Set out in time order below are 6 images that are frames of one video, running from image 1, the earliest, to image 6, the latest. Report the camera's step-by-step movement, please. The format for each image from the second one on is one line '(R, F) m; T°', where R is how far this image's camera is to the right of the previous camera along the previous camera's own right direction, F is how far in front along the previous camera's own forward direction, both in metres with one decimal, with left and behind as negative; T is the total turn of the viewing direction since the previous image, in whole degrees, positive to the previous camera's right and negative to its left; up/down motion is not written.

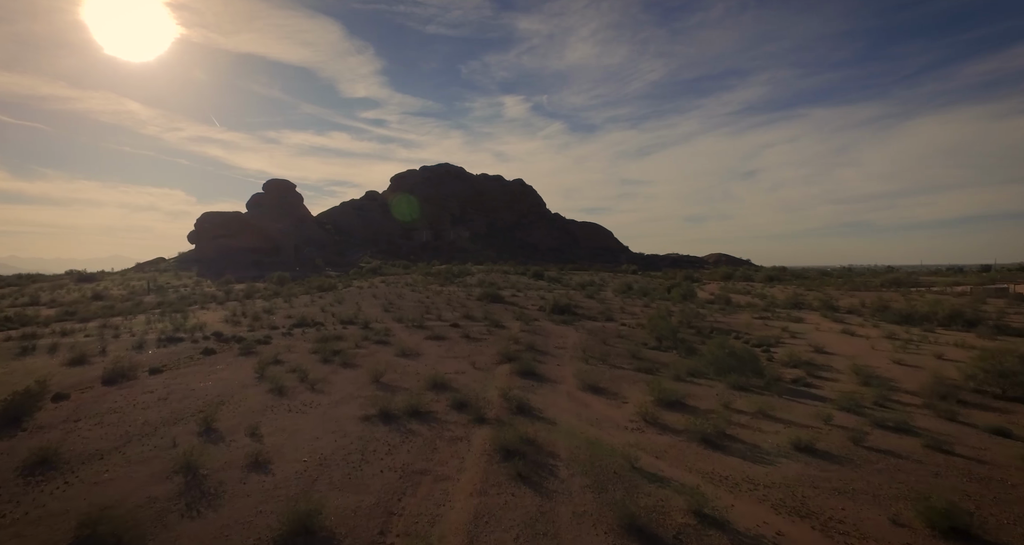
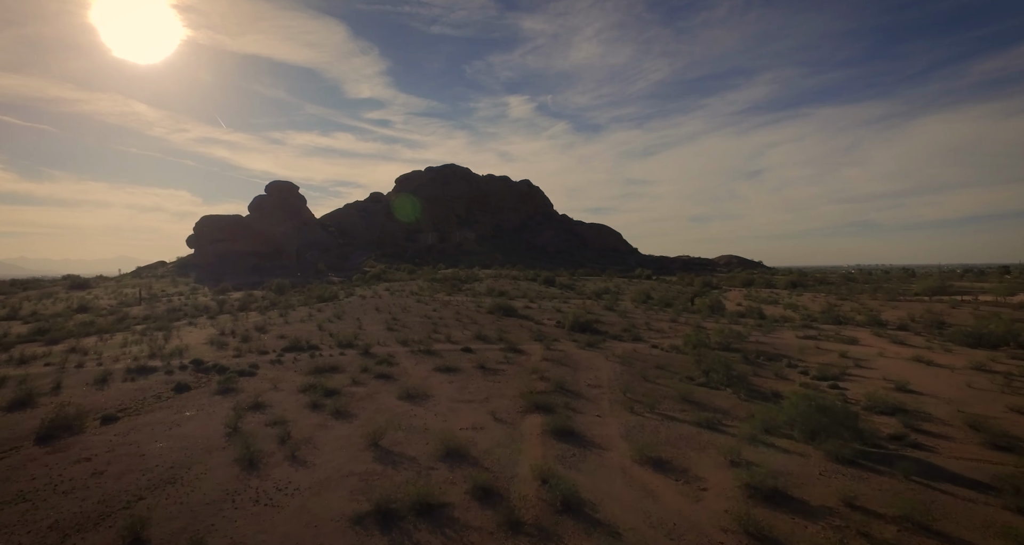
(-0.4, +2.0) m; -1°
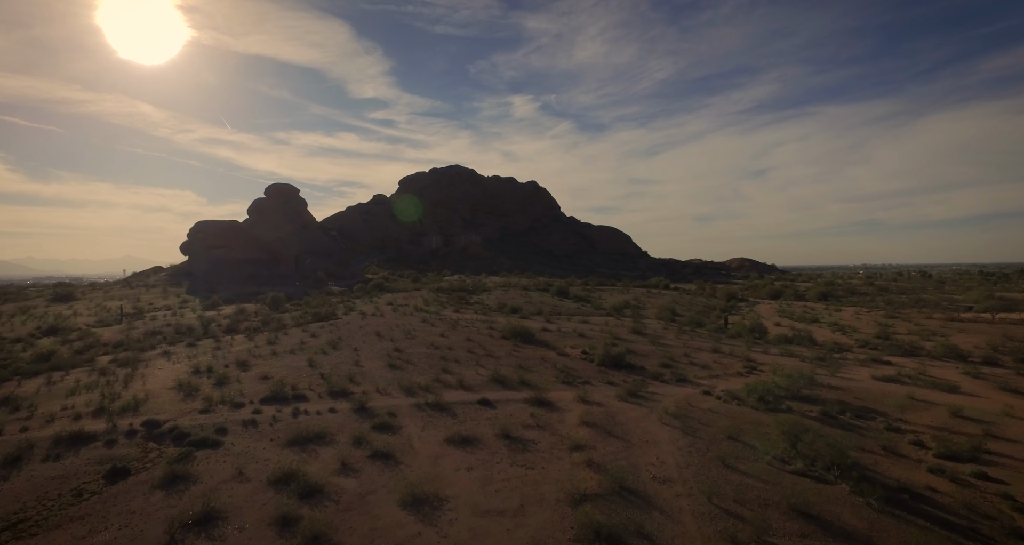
(-0.6, +2.8) m; 0°
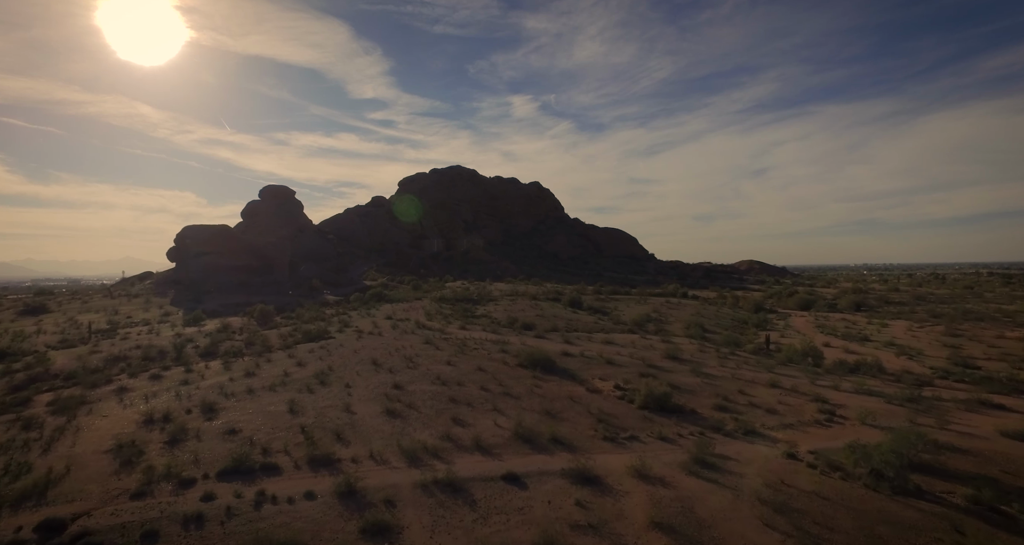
(-0.7, +3.1) m; 0°
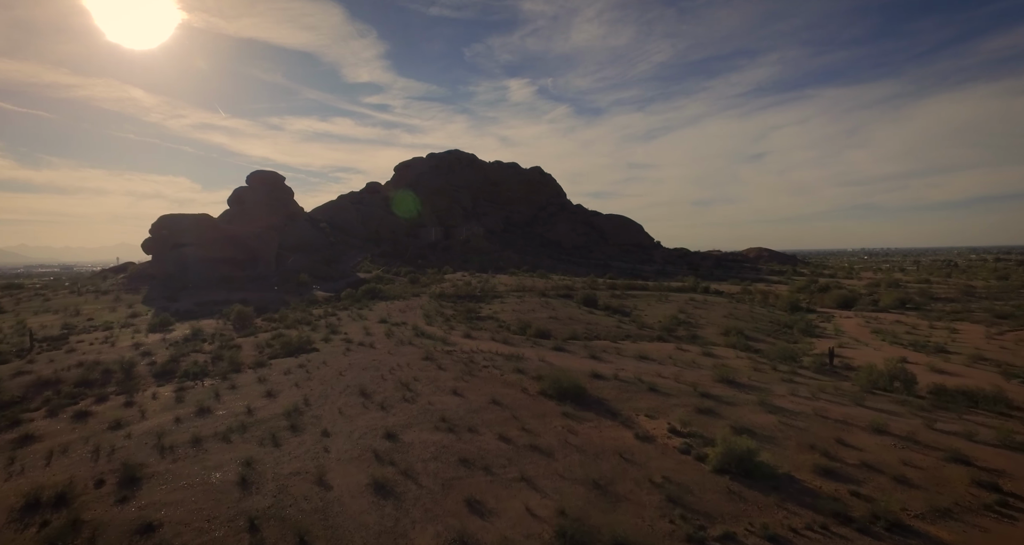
(-0.8, +4.0) m; 0°
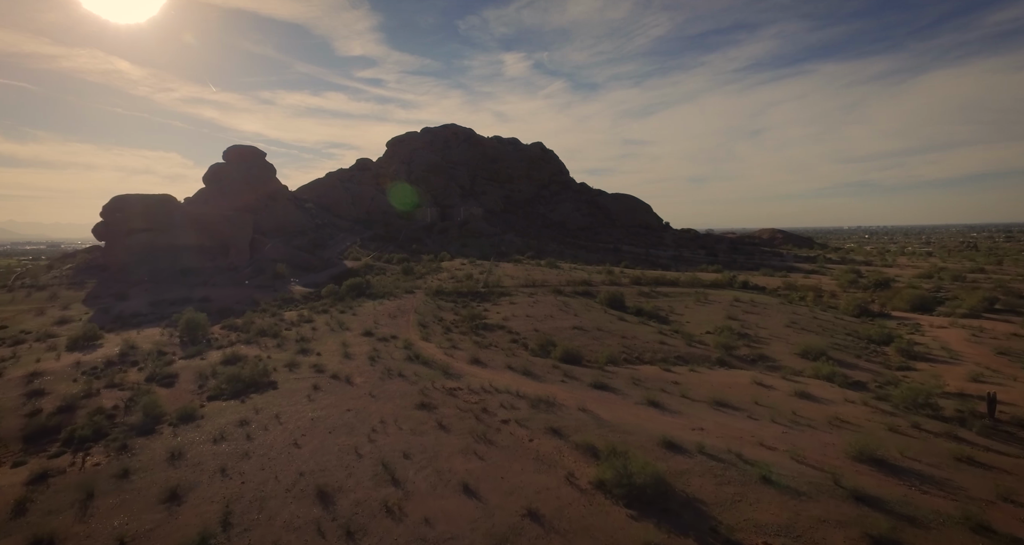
(-1.0, +6.0) m; +1°
